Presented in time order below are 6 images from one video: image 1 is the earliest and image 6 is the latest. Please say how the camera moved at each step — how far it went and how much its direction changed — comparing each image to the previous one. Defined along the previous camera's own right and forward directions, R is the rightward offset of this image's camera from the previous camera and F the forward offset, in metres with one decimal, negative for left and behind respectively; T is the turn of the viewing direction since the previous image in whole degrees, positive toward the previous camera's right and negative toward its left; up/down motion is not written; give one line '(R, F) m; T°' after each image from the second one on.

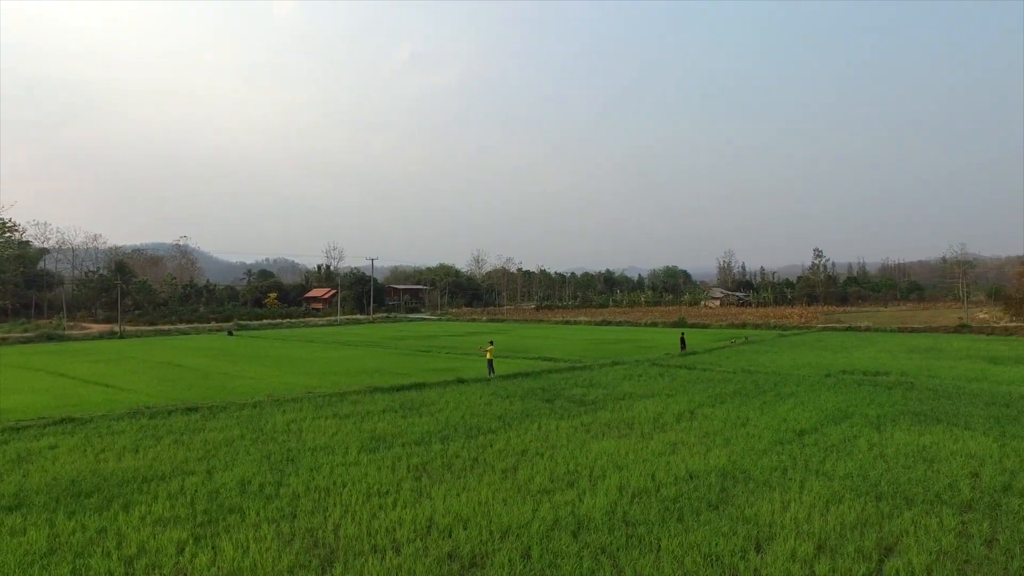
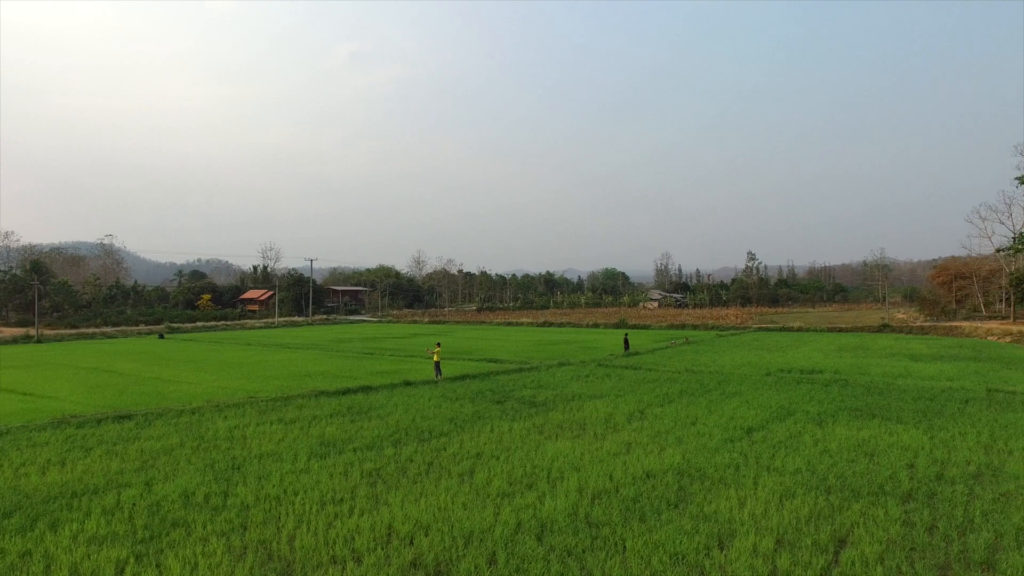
(-0.1, +0.1) m; +5°
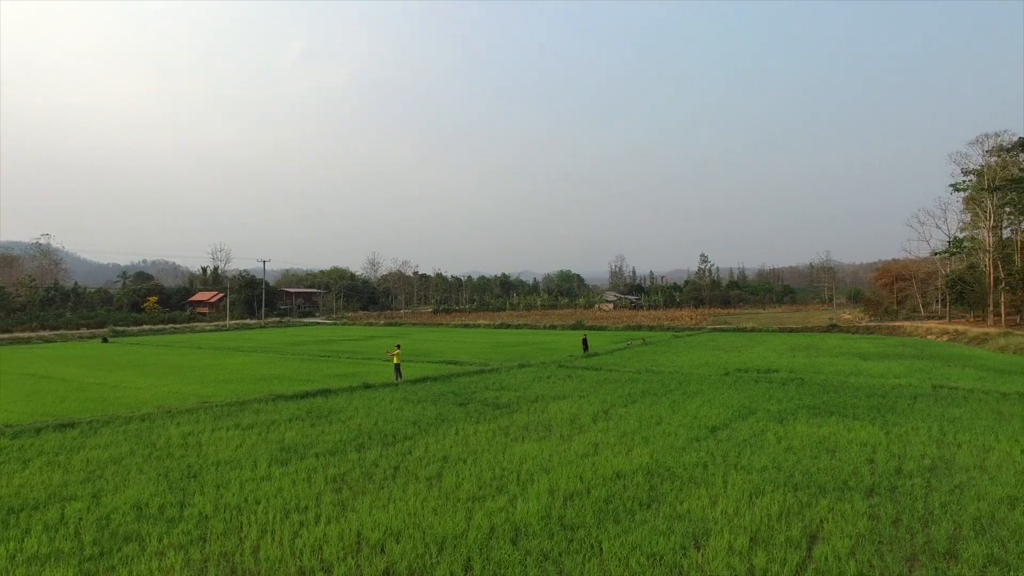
(-0.1, +0.1) m; +4°
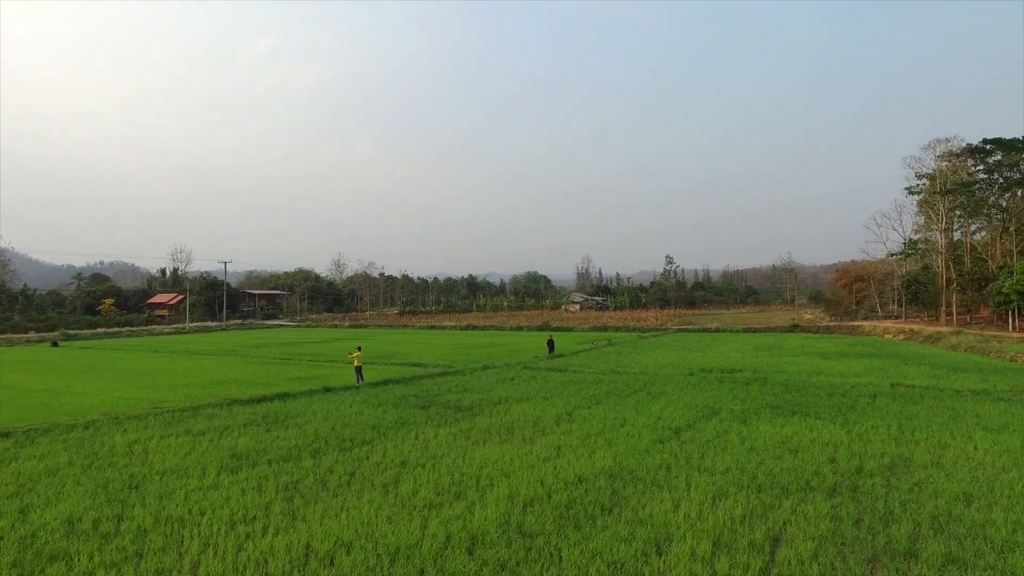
(+0.1, +0.1) m; +3°
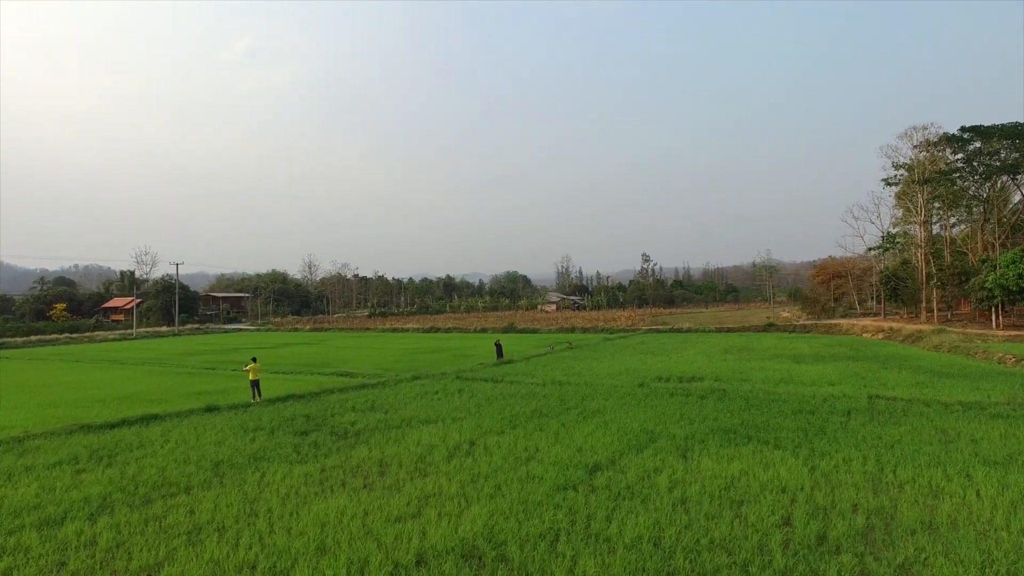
(+0.9, +1.5) m; +1°
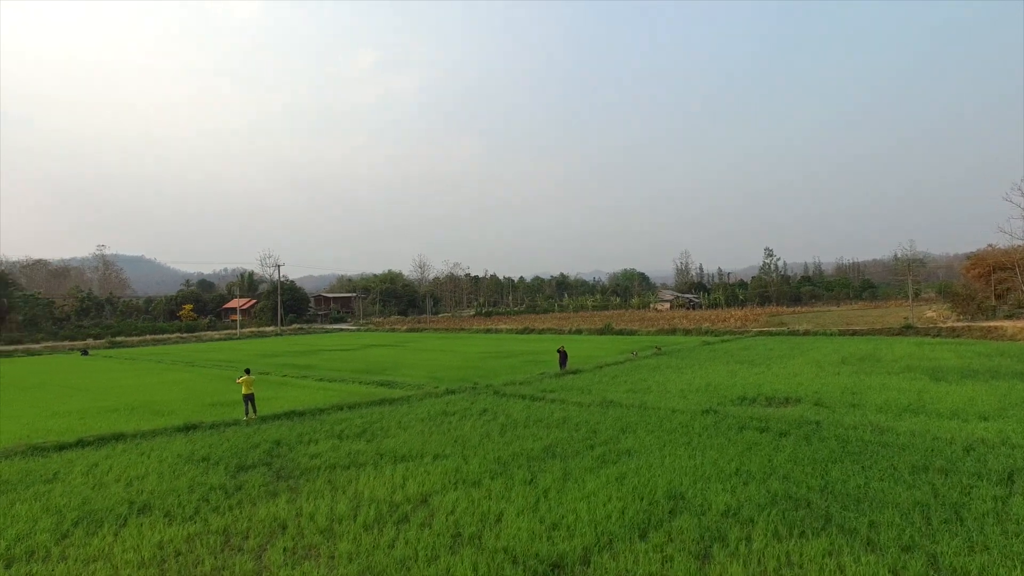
(+1.0, +1.9) m; -10°
